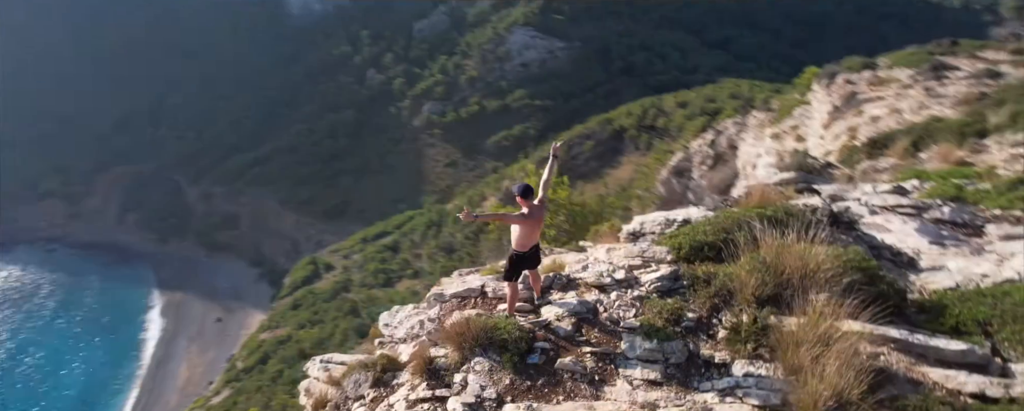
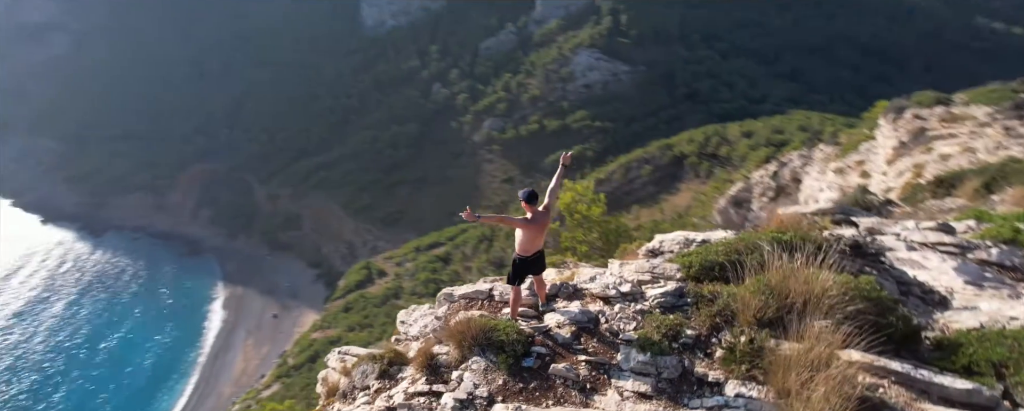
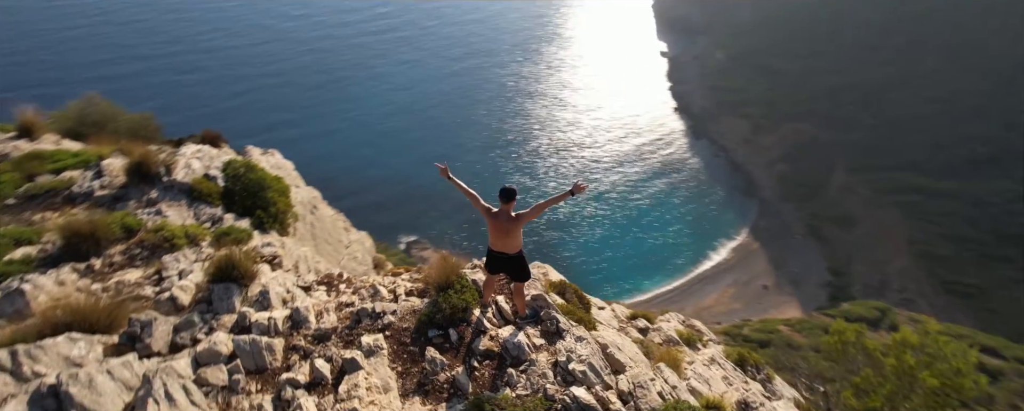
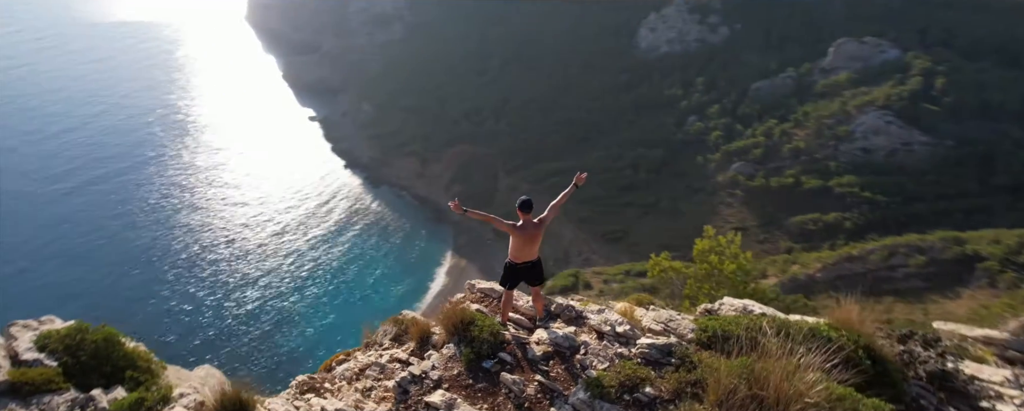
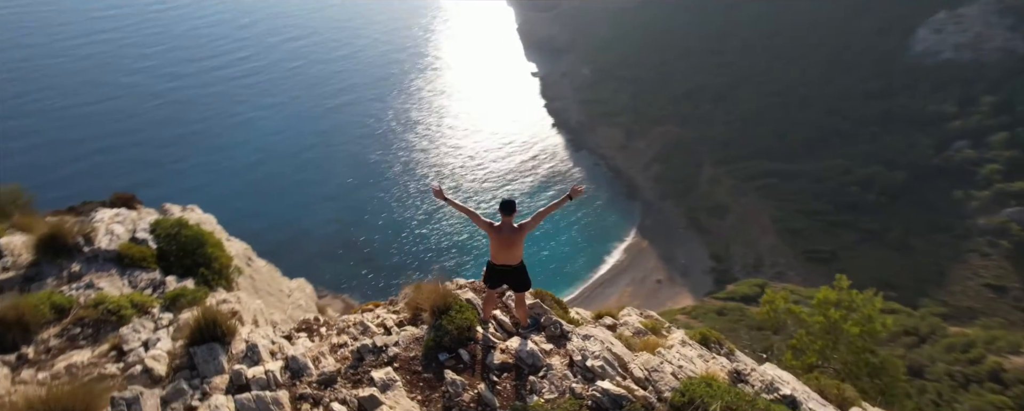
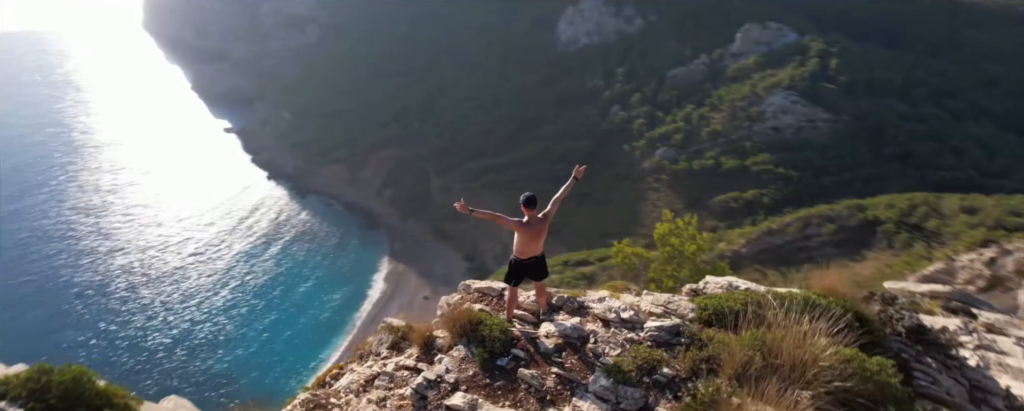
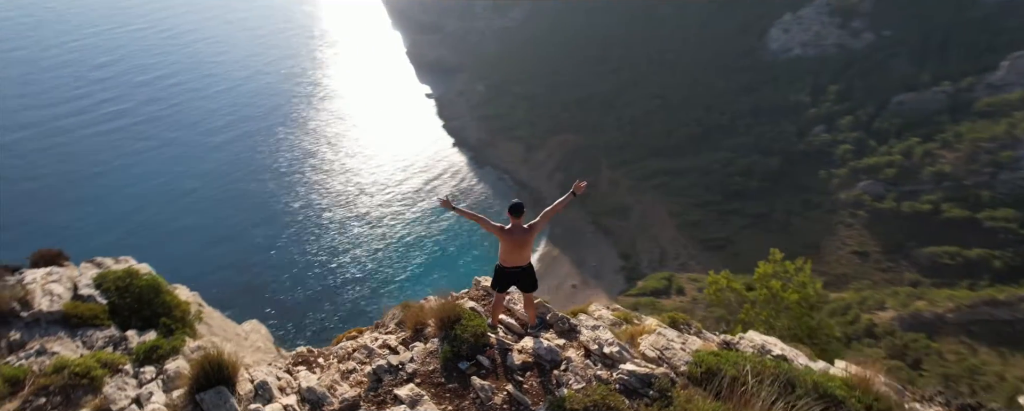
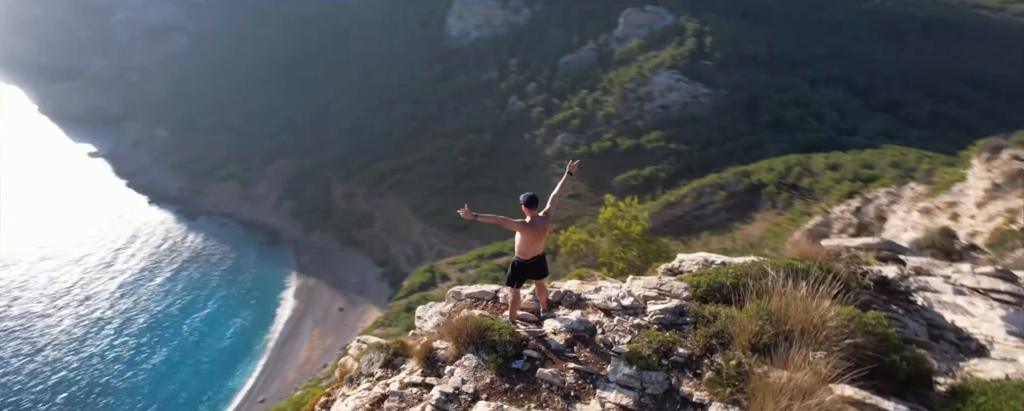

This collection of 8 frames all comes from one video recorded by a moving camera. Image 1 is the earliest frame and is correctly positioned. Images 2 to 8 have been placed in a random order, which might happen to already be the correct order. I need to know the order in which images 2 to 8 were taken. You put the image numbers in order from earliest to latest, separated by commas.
2, 8, 6, 4, 7, 5, 3
